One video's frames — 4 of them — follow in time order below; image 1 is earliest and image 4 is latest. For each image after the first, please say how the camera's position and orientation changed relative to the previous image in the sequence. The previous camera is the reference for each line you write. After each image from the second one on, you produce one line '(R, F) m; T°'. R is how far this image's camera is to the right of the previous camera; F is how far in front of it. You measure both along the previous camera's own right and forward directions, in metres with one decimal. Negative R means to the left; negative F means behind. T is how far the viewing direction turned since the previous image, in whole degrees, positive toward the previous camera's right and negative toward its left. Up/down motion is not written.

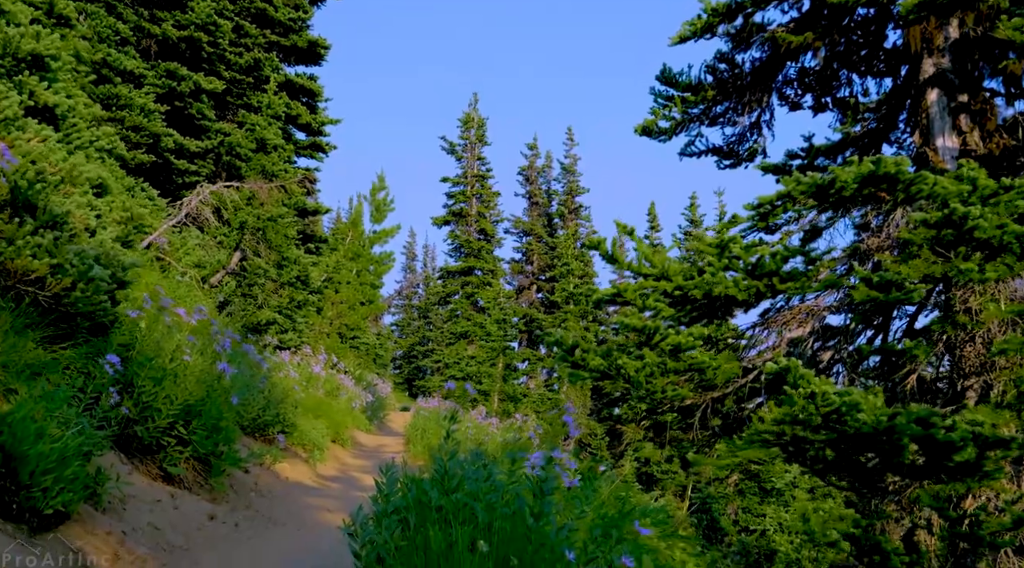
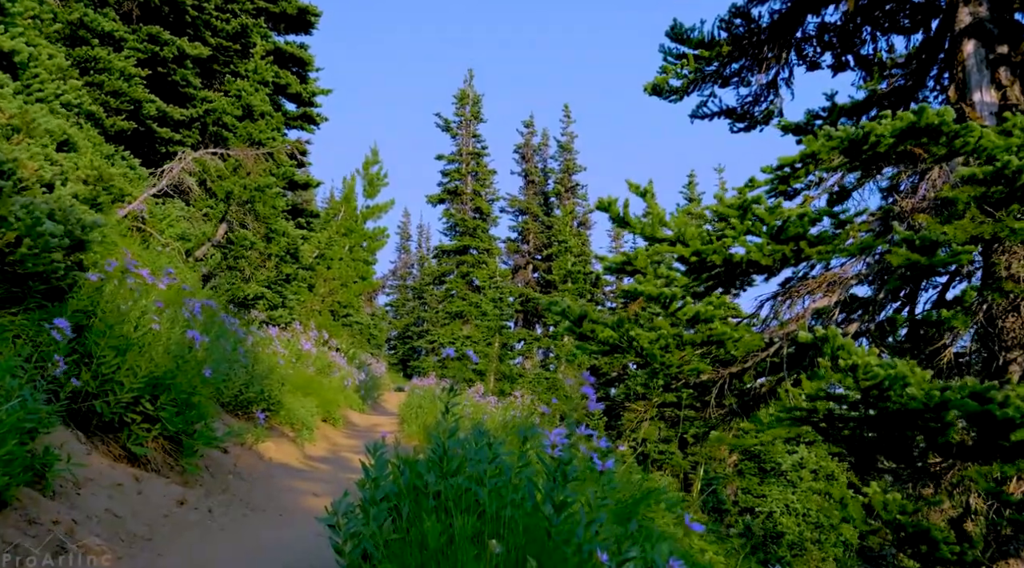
(-0.1, +0.8) m; 0°
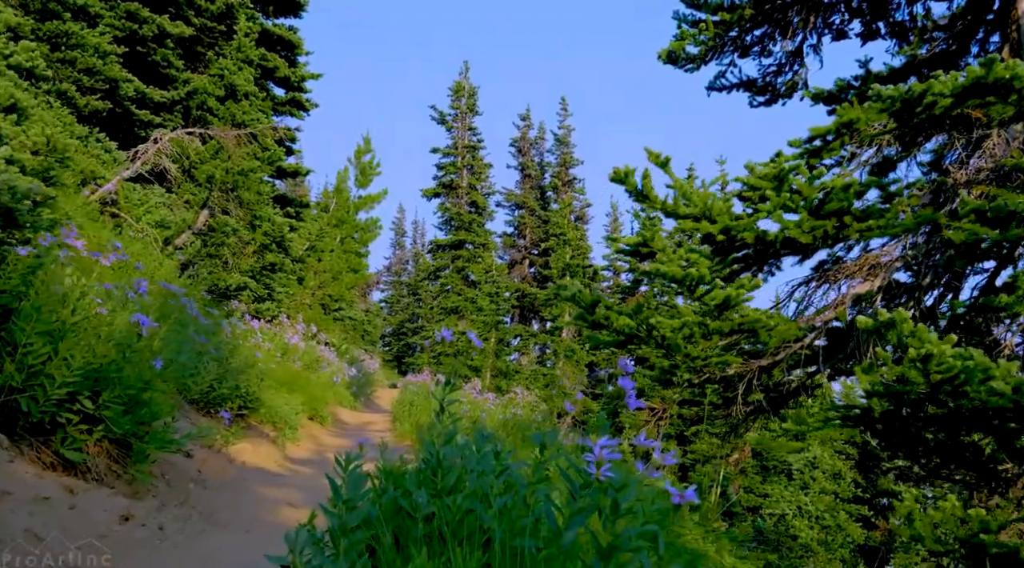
(-0.1, +1.0) m; 0°
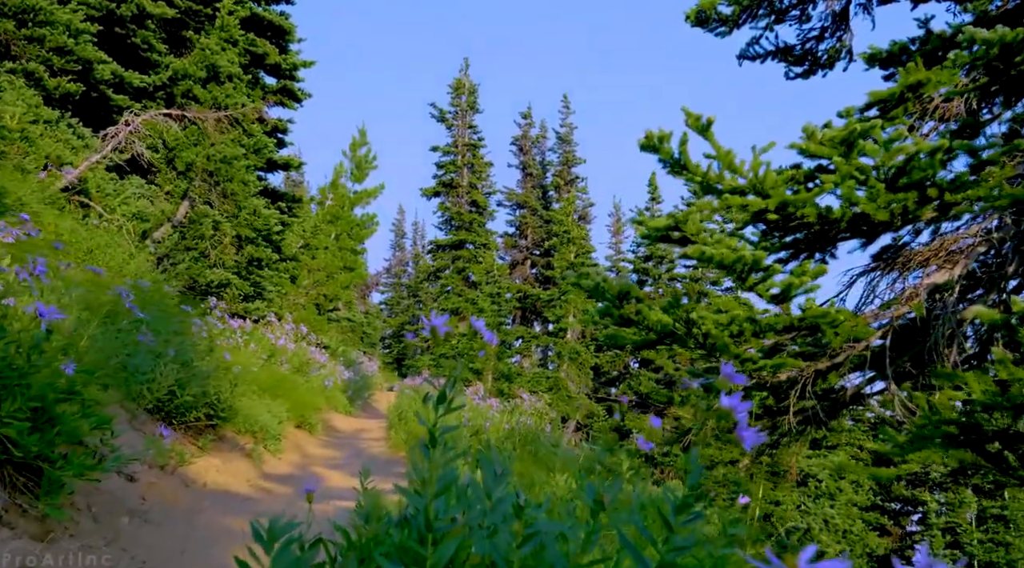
(-0.1, +1.2) m; 0°
